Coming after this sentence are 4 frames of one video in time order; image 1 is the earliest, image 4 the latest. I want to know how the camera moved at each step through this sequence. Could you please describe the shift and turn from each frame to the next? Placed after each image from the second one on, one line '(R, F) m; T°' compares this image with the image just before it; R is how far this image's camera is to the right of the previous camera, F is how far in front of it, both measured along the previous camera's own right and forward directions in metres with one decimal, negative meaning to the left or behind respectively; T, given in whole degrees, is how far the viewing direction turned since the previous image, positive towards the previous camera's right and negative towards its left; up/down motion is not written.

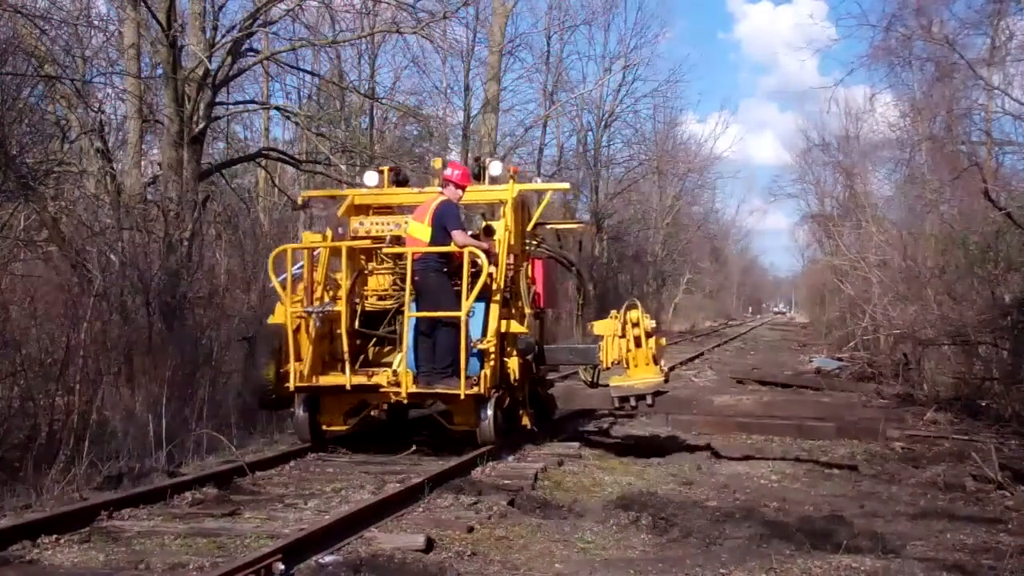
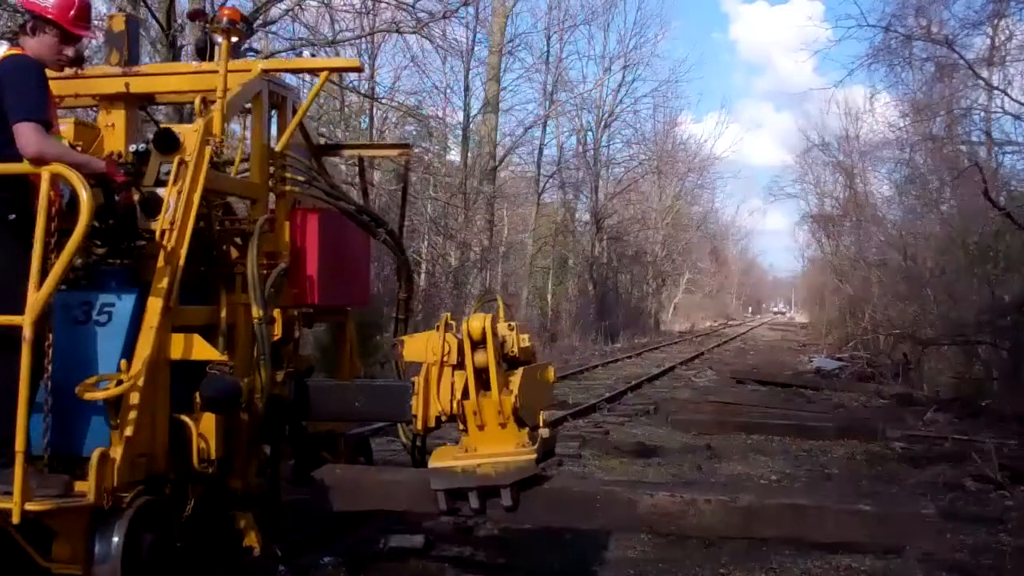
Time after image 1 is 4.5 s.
(+0.1, +0.5) m; 0°
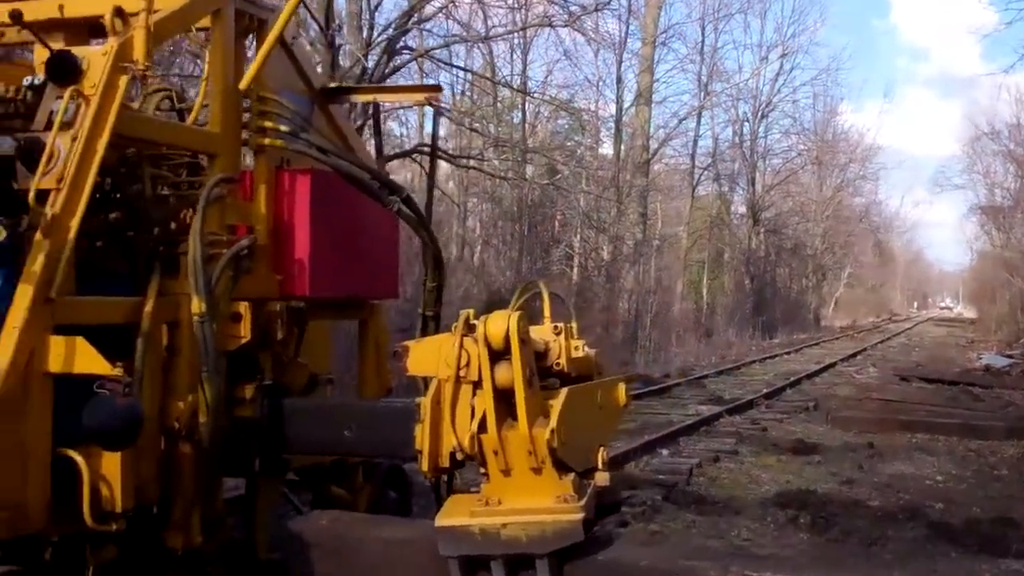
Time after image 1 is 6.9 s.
(+0.3, +1.4) m; -7°
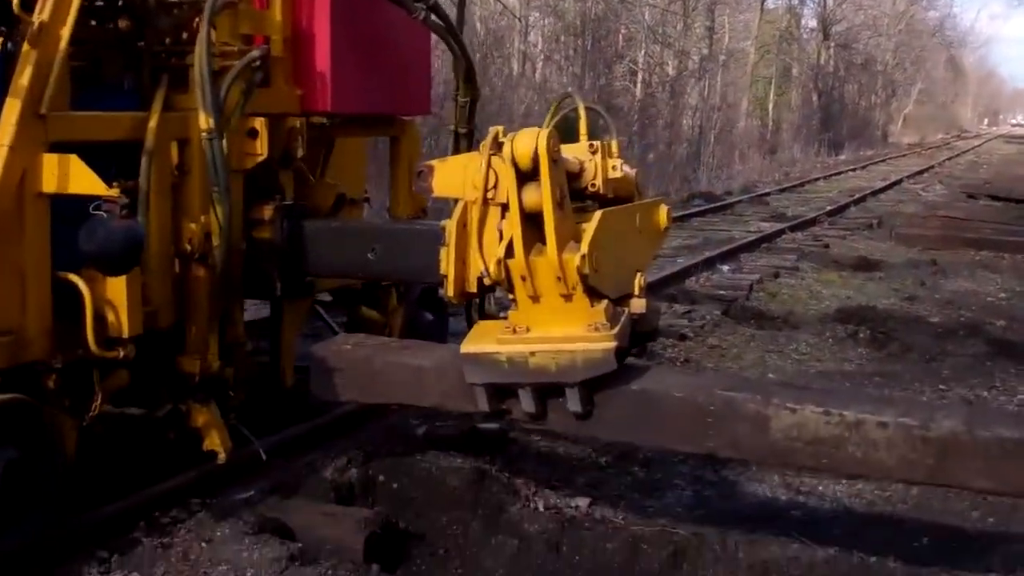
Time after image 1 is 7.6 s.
(+0.1, +0.2) m; -3°
